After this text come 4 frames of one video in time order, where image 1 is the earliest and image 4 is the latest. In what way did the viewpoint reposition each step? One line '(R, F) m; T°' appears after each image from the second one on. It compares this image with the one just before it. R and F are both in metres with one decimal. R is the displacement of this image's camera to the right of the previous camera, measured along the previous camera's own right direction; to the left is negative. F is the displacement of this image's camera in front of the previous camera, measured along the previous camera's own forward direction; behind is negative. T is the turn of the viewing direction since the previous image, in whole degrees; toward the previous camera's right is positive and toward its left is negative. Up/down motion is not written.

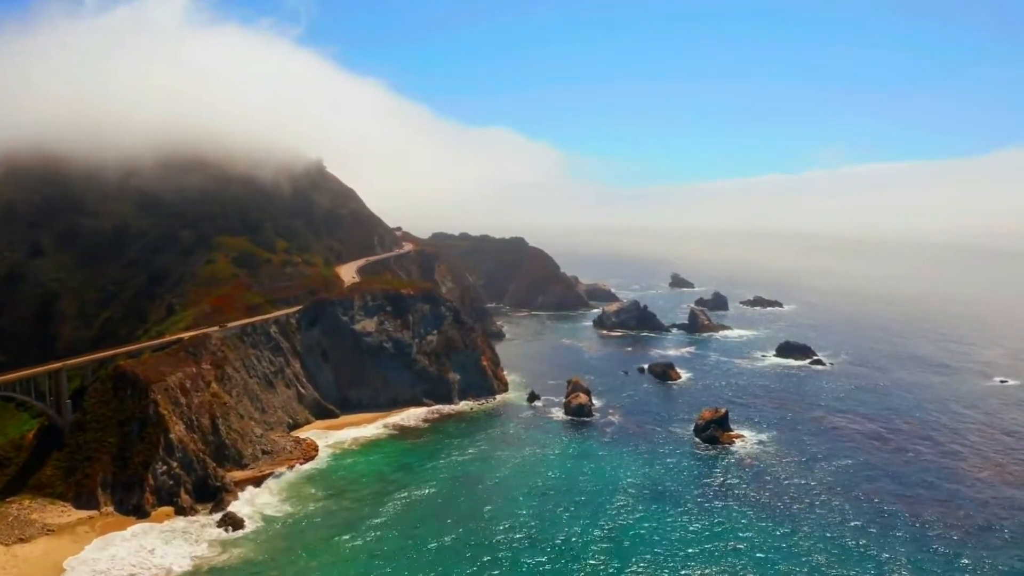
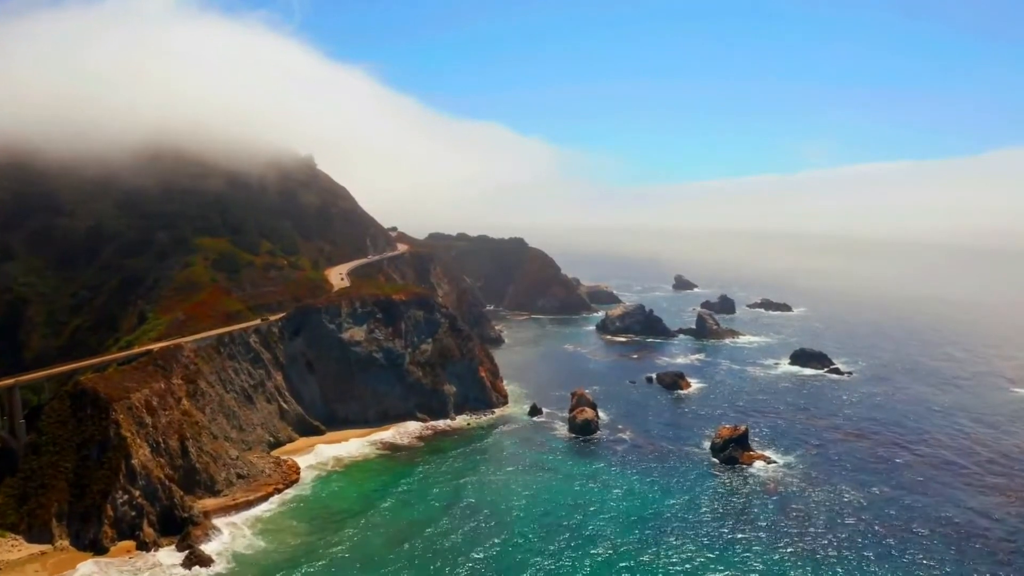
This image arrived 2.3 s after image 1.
(-0.2, +6.6) m; 0°
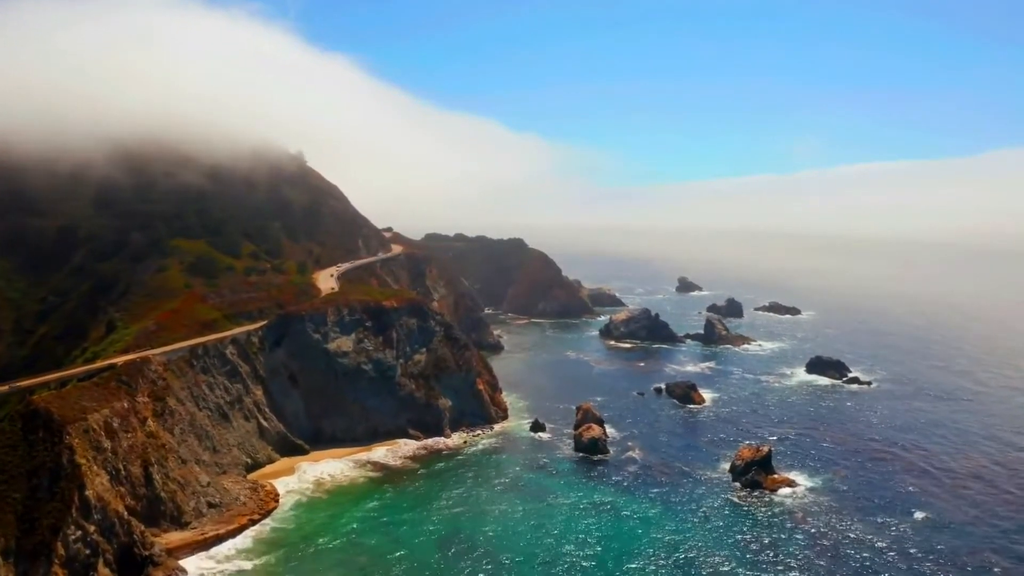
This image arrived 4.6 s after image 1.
(-0.3, +6.5) m; 0°
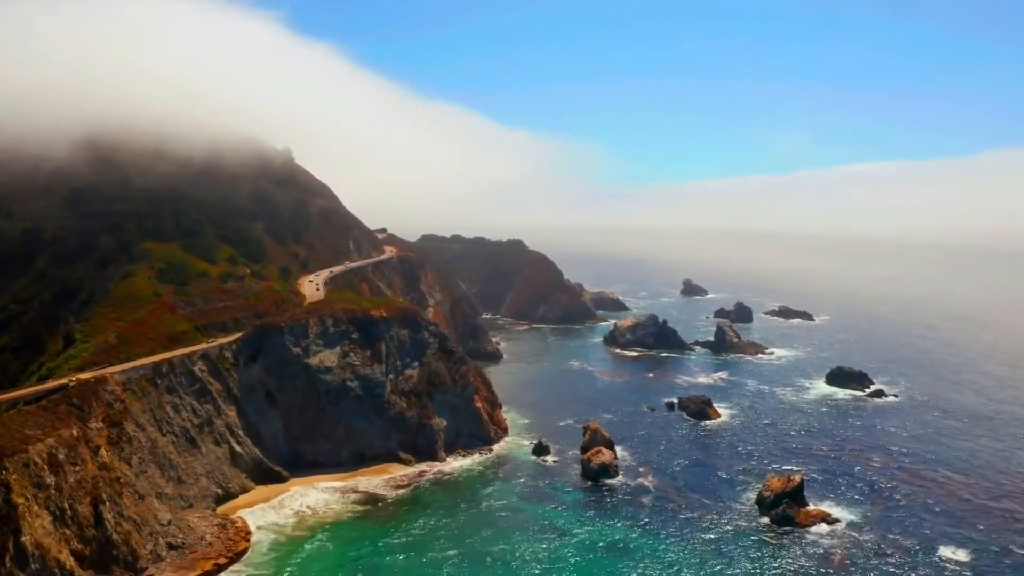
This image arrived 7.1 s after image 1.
(-0.3, +7.1) m; 0°
